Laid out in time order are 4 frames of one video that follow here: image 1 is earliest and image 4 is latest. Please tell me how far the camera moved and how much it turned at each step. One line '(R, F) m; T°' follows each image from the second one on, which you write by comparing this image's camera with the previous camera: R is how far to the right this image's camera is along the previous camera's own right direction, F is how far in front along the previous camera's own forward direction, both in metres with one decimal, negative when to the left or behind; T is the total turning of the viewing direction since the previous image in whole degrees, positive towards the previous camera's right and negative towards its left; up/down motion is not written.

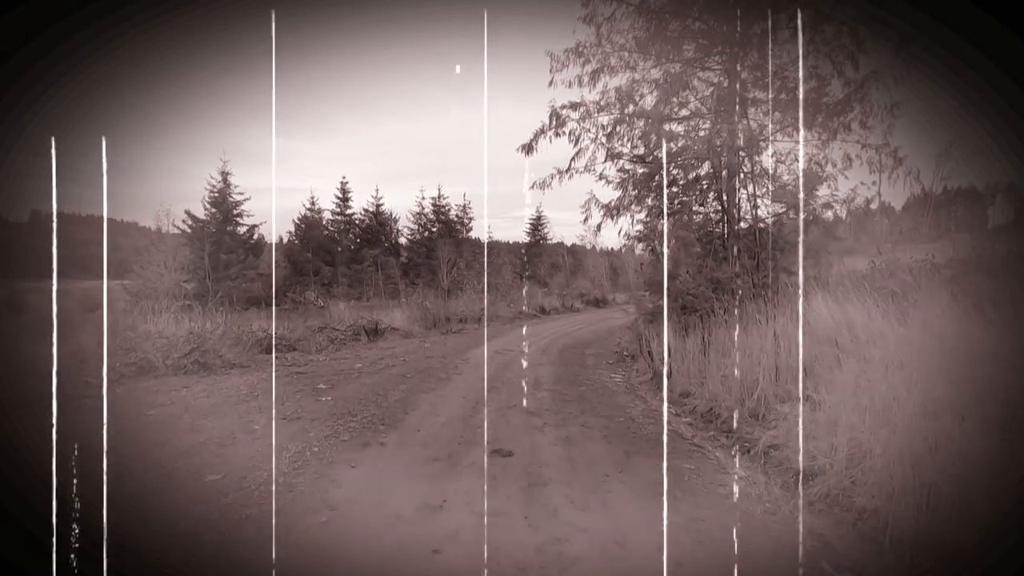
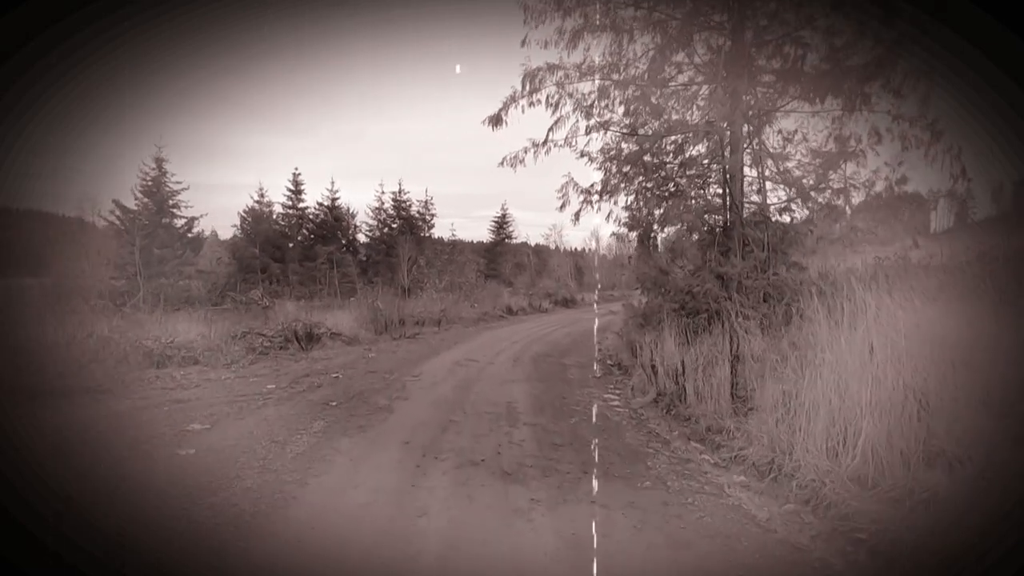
(0.0, +1.2) m; +5°
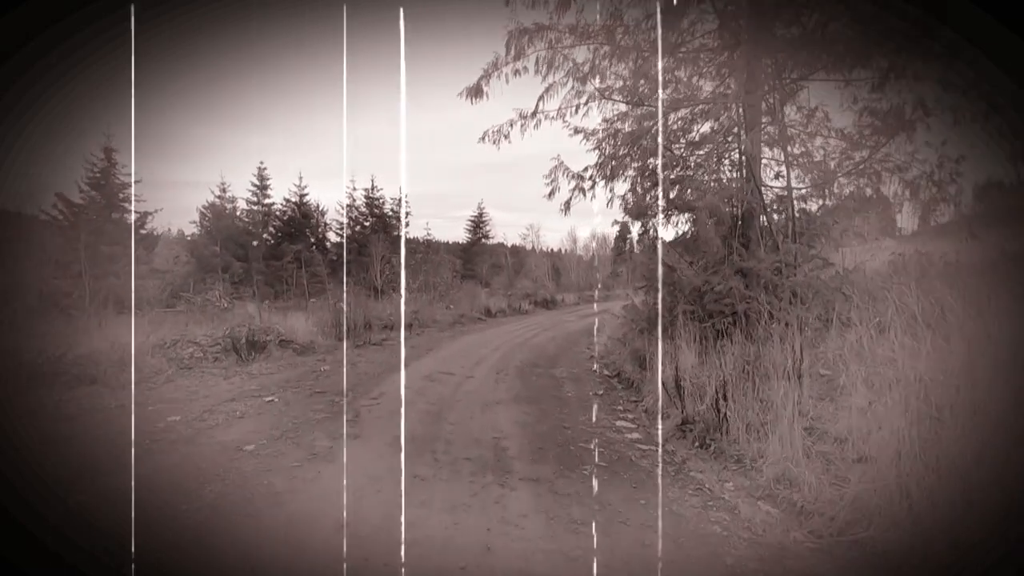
(-0.1, +0.9) m; +3°
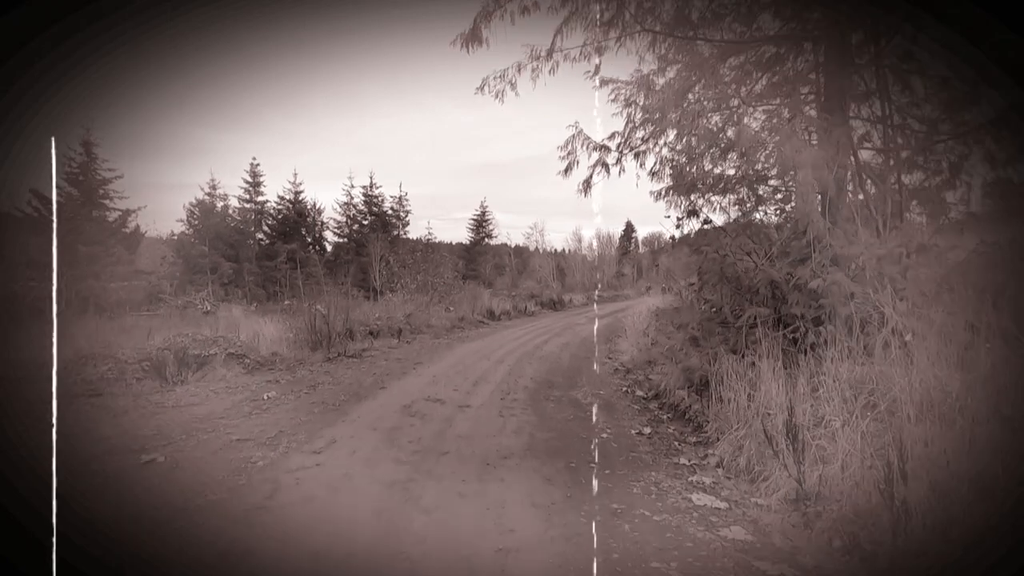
(-0.1, +1.2) m; 0°
